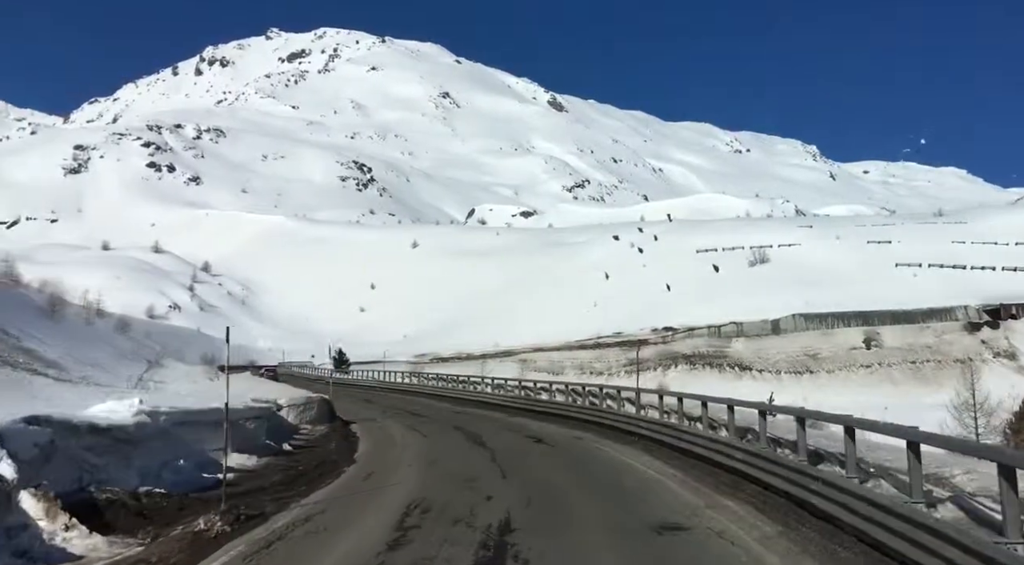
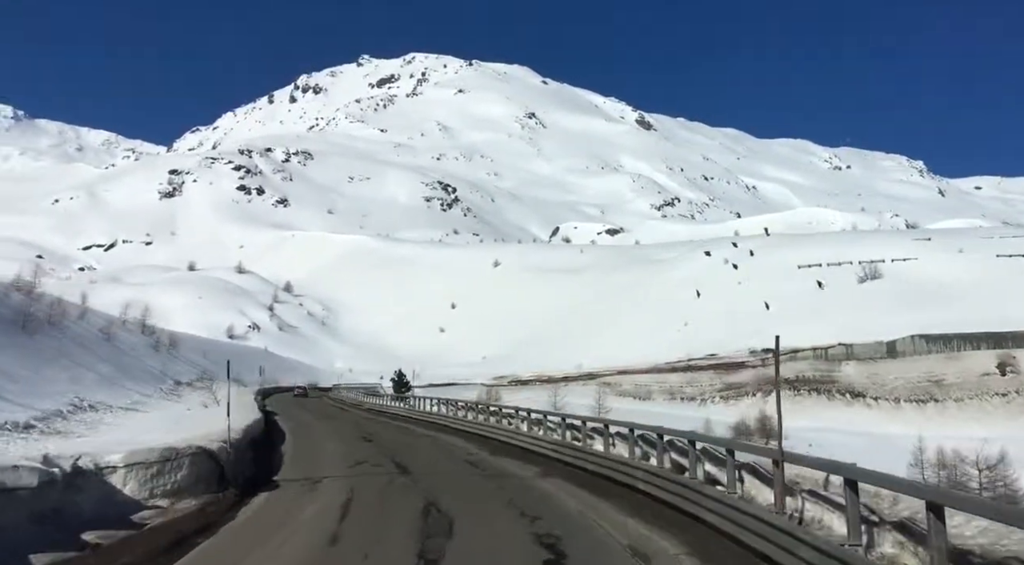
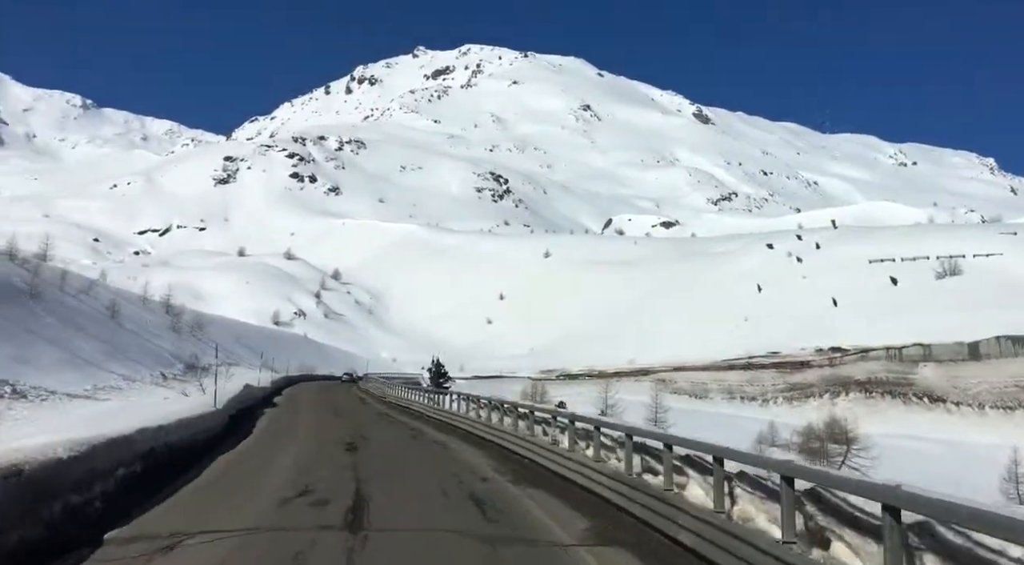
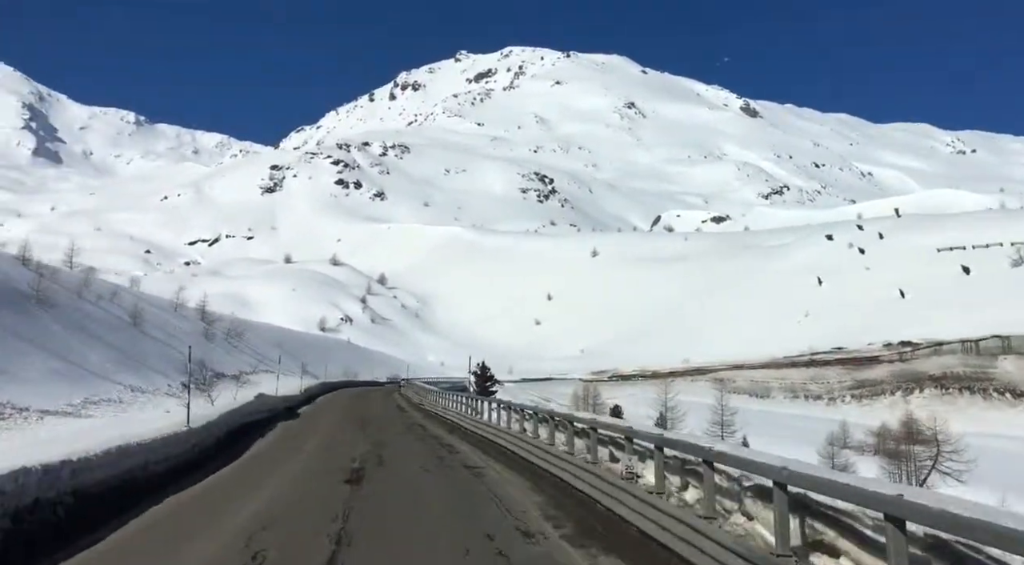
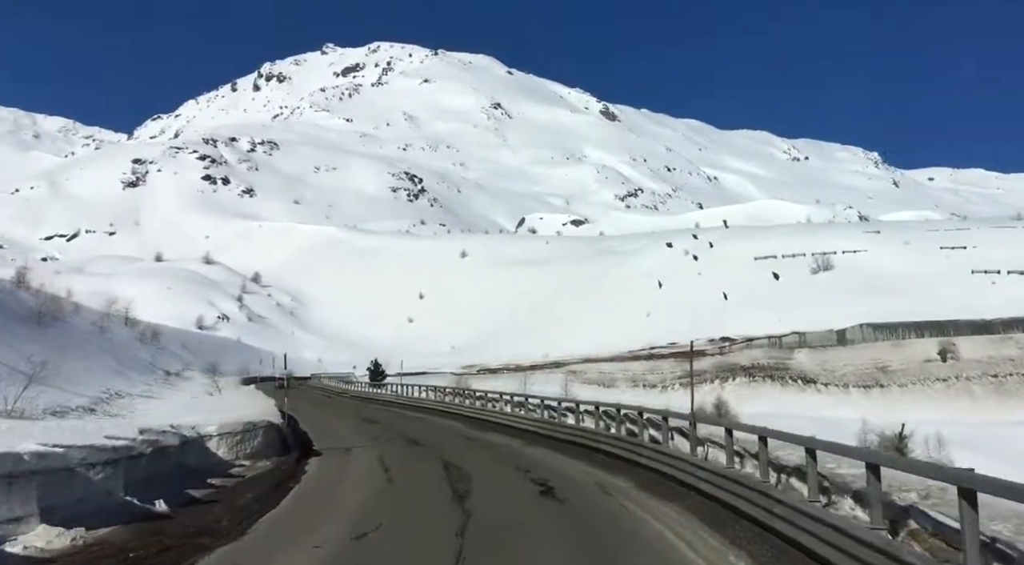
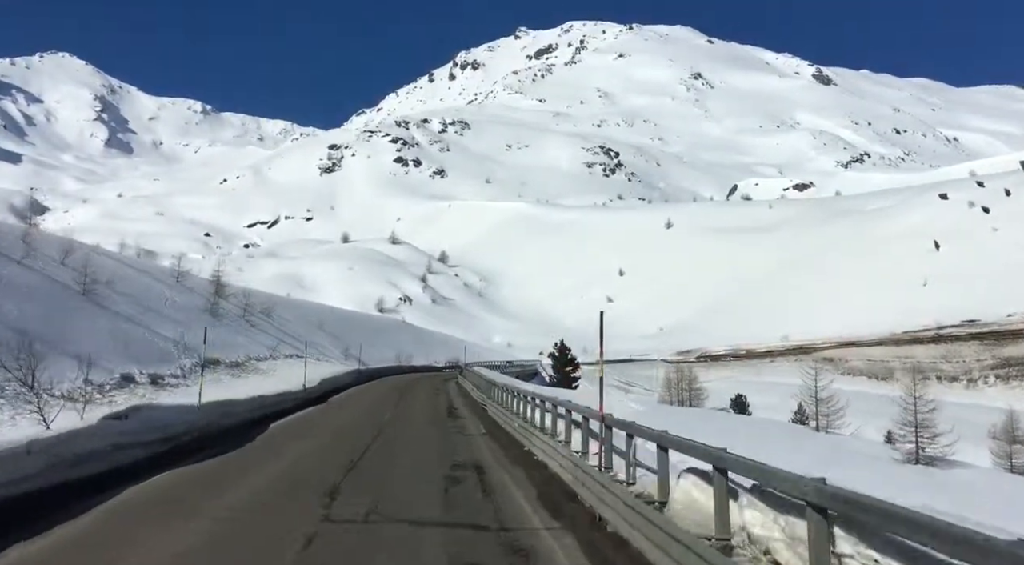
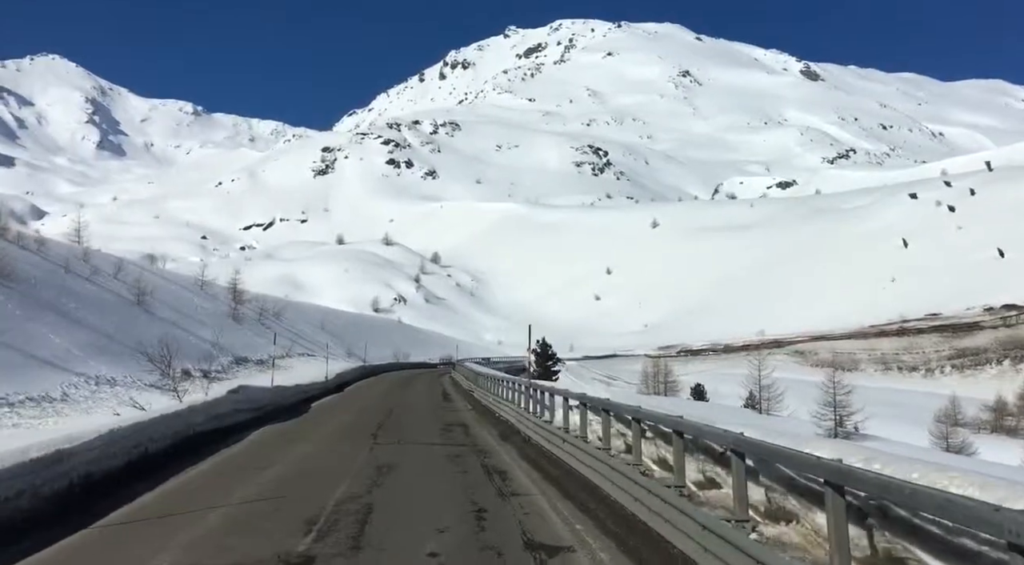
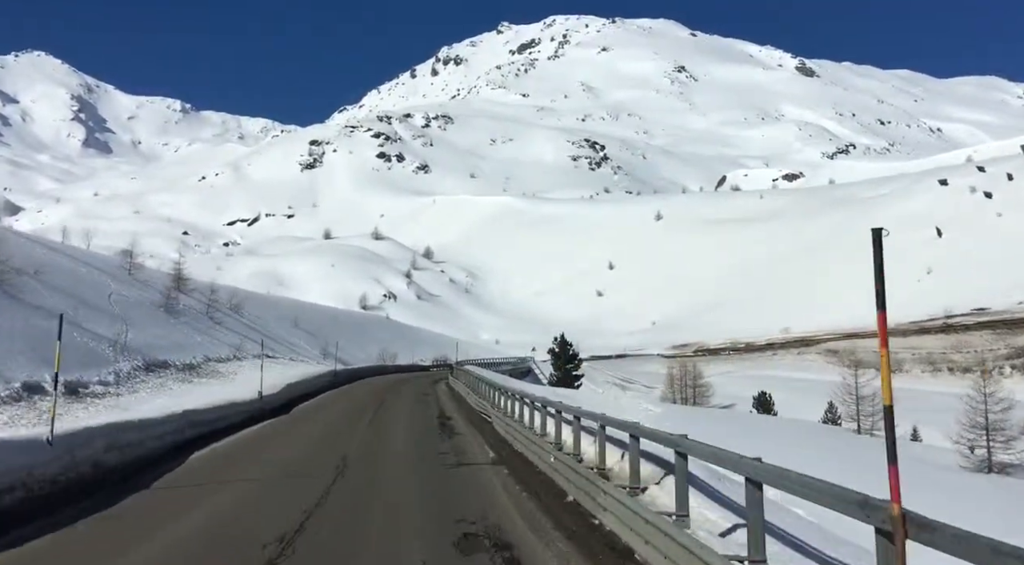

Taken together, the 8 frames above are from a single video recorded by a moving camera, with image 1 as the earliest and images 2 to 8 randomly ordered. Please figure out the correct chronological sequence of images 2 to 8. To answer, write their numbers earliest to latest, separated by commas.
5, 2, 3, 4, 7, 6, 8
